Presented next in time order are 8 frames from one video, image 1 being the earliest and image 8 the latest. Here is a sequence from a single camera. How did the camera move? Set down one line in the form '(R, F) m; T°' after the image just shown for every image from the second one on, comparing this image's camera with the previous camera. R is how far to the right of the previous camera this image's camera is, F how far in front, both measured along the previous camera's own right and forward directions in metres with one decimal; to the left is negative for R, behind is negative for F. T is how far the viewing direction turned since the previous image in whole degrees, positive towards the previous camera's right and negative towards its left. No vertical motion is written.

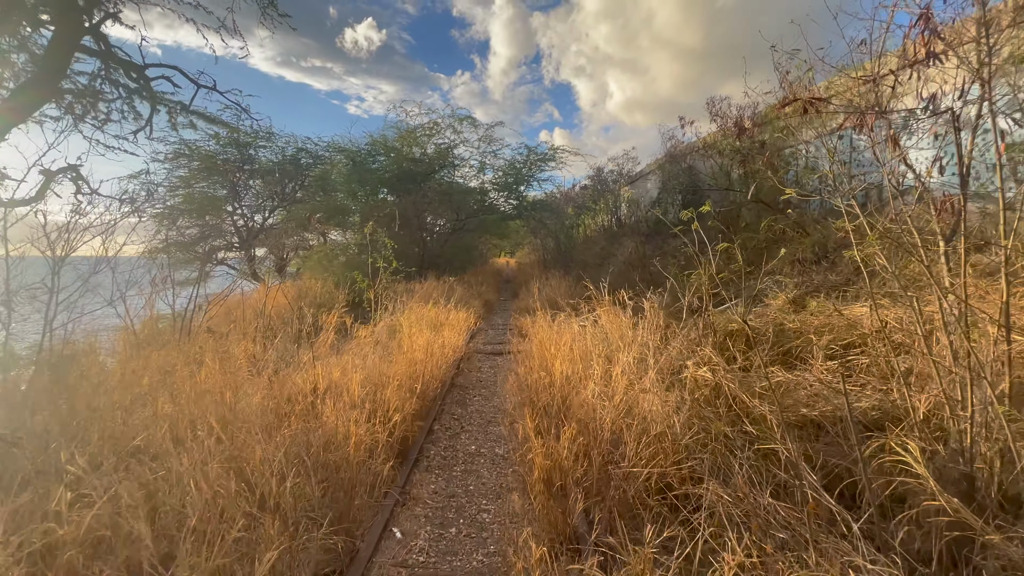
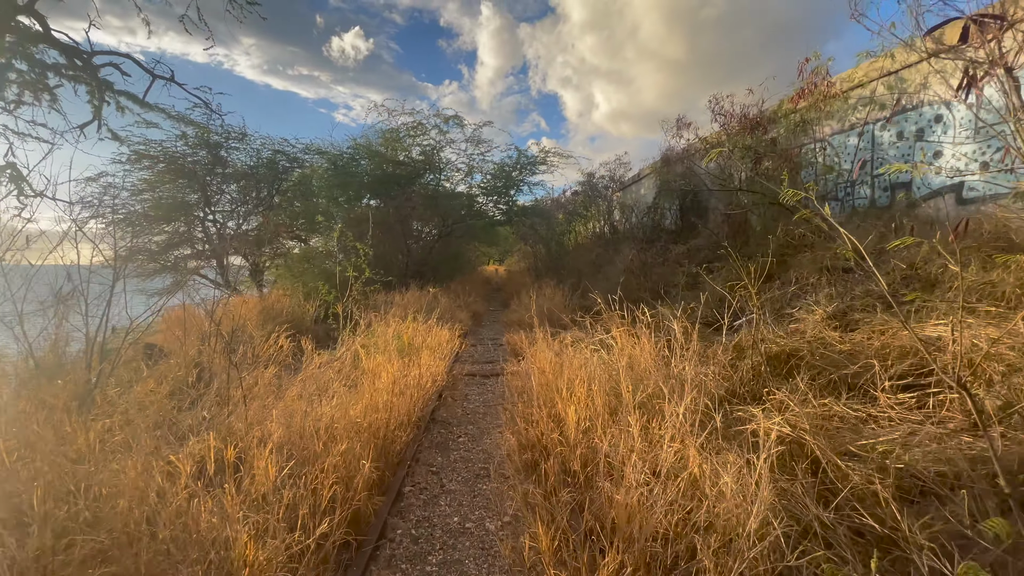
(0.0, +0.9) m; +1°
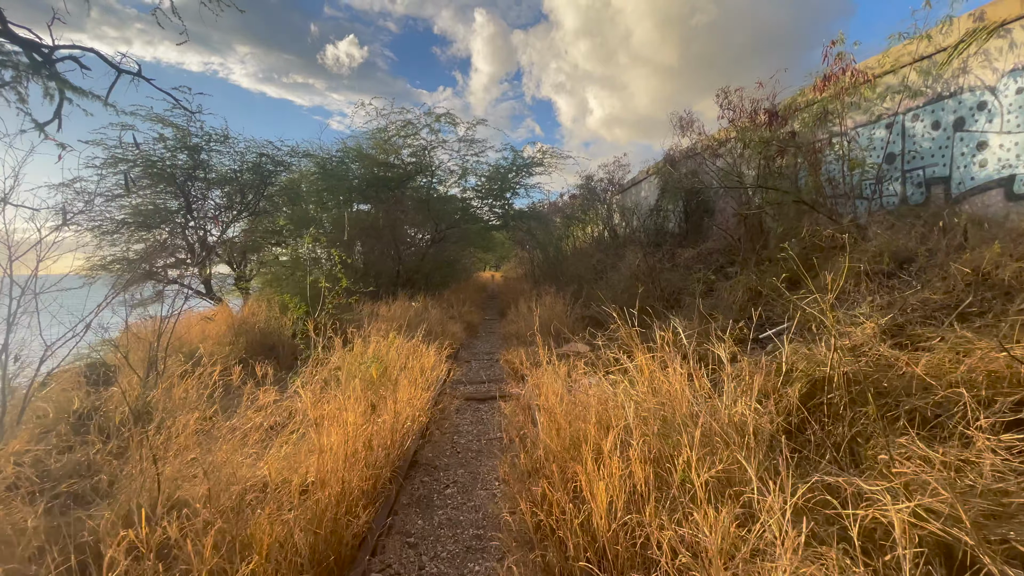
(0.0, +0.7) m; 0°
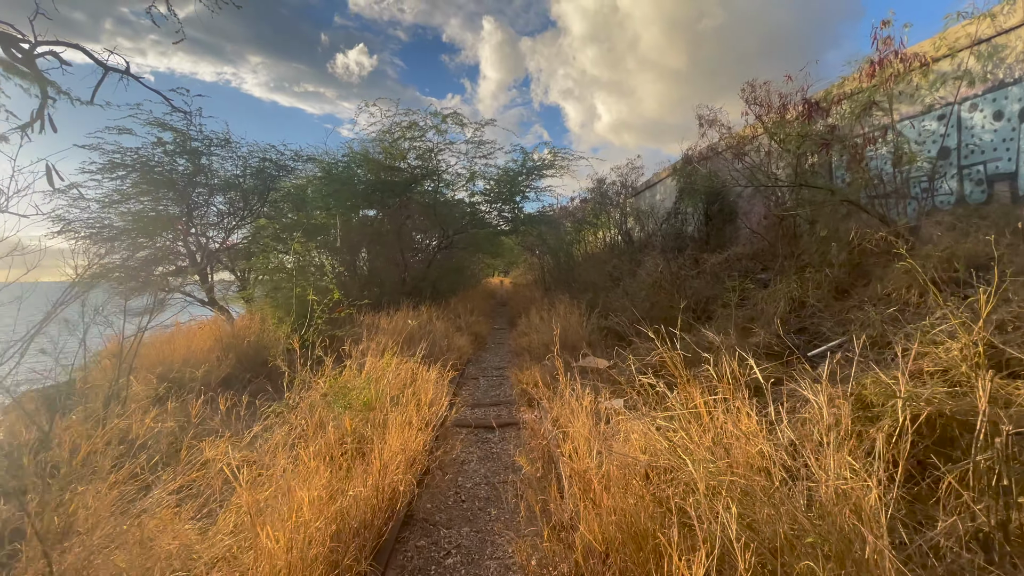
(0.0, +0.6) m; -1°
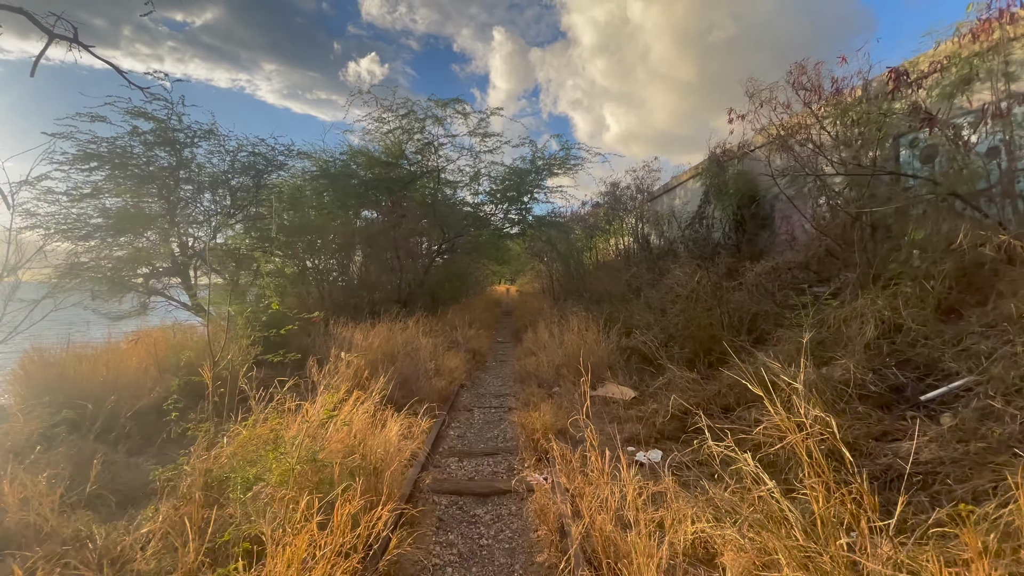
(0.0, +1.2) m; -1°
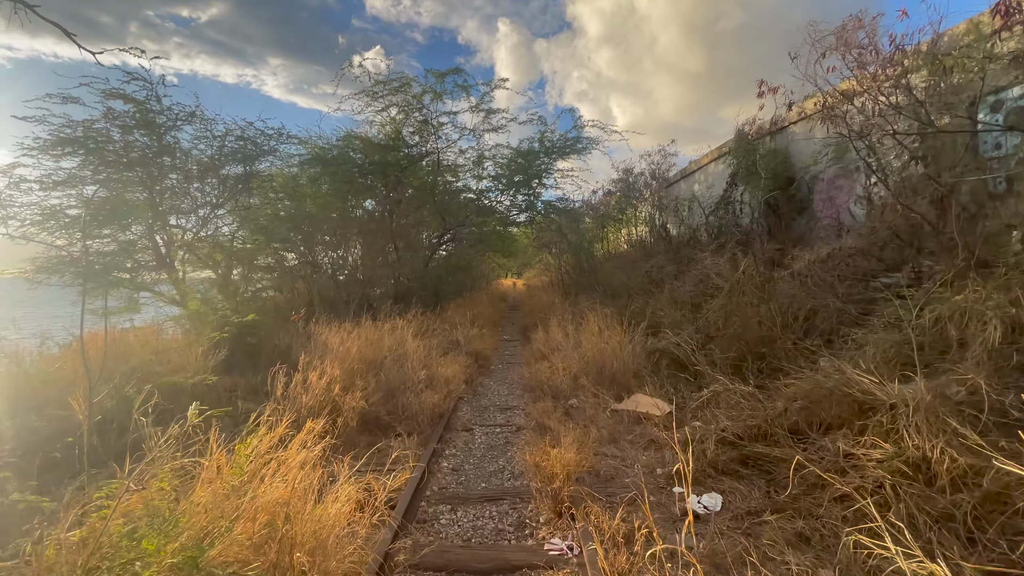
(0.0, +1.0) m; -1°
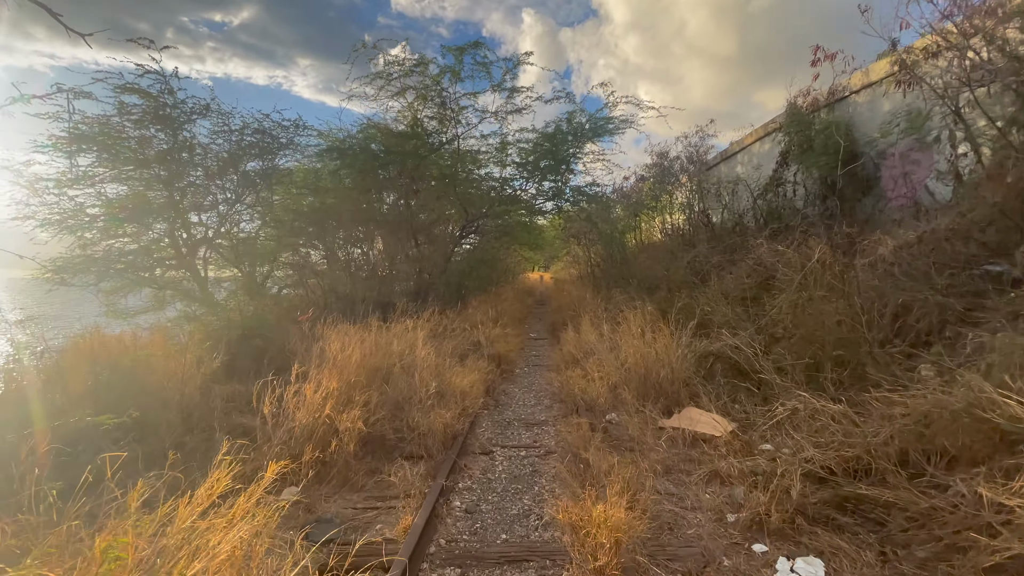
(0.0, +0.7) m; -3°
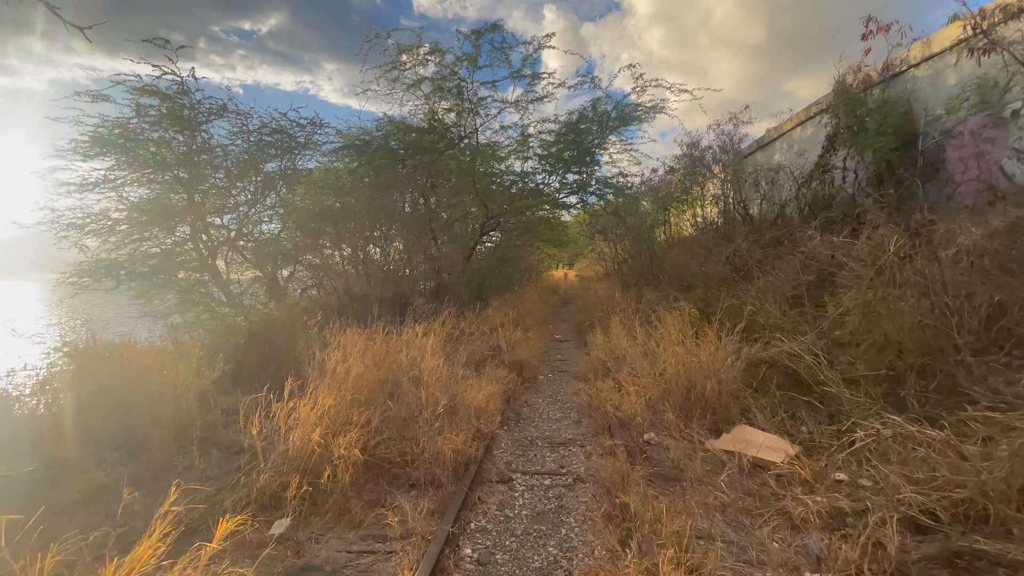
(0.0, +0.5) m; -3°
